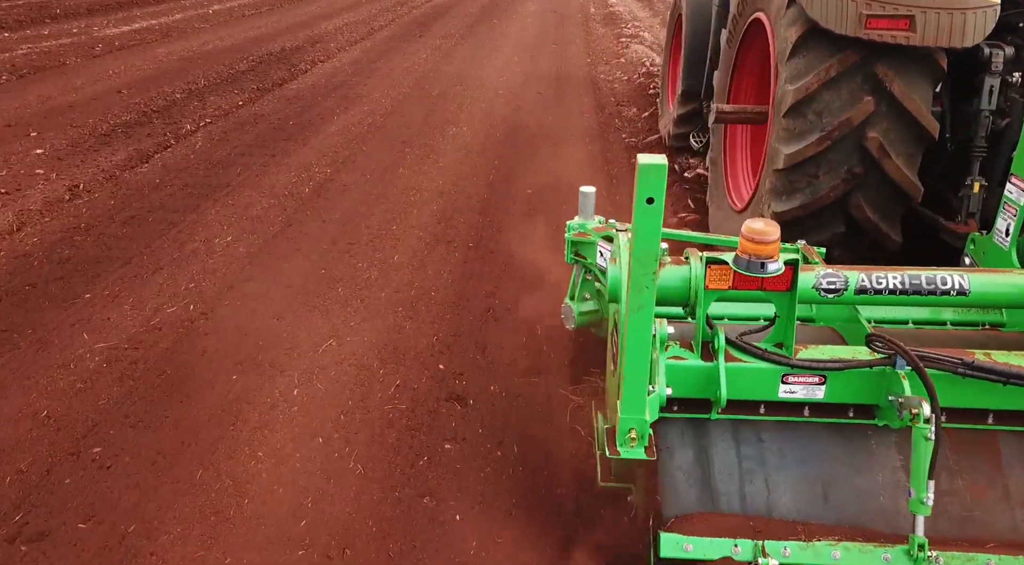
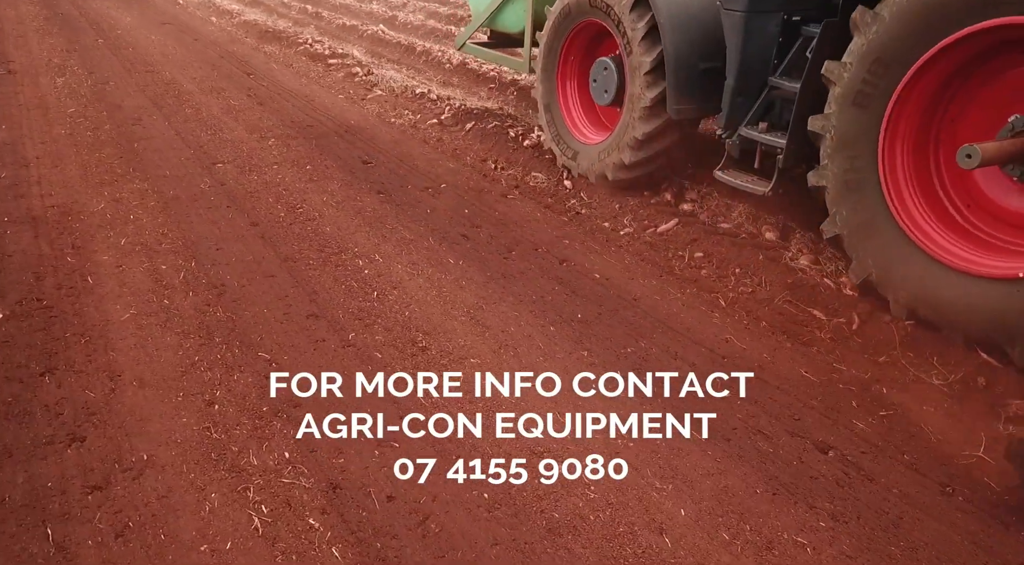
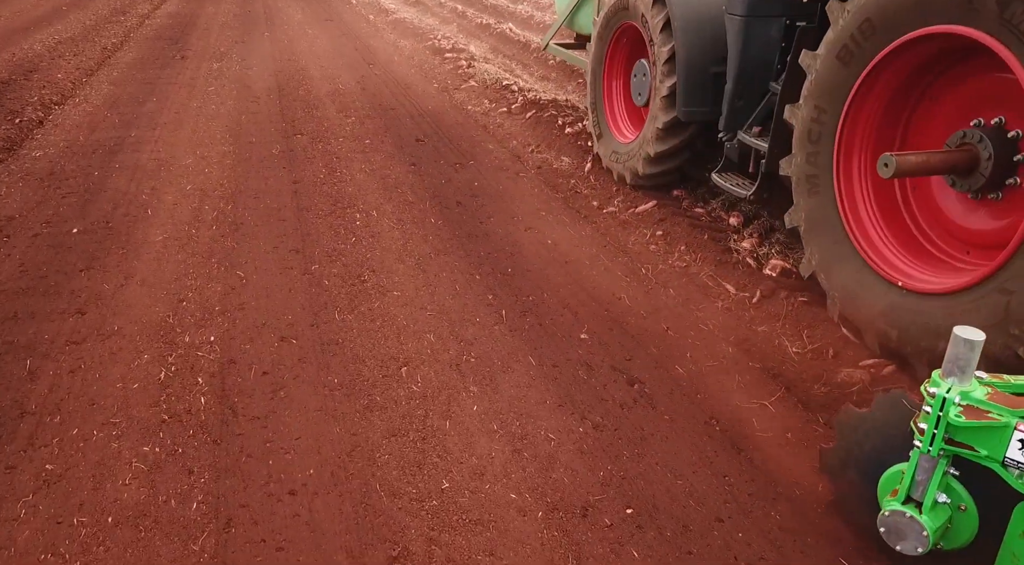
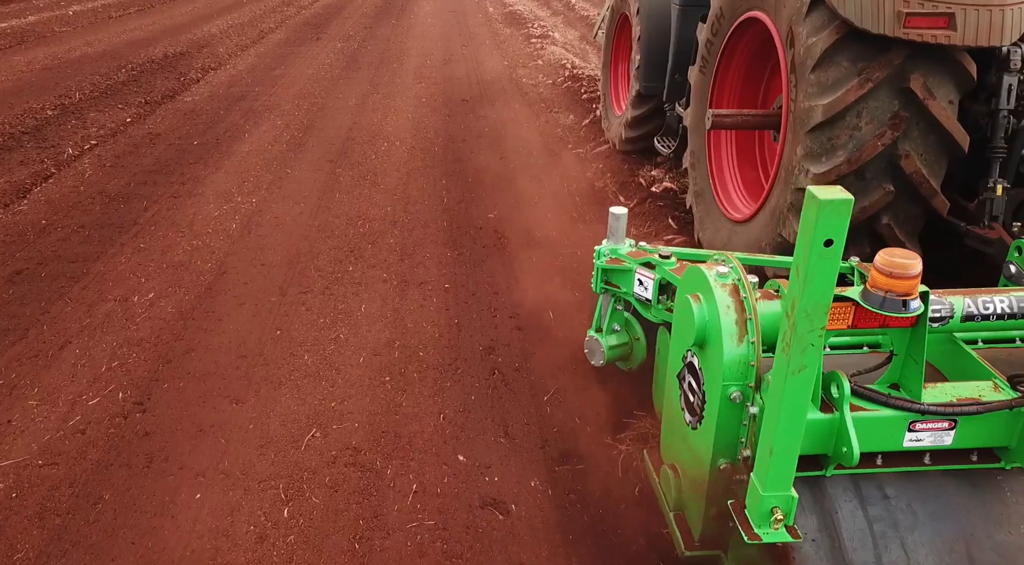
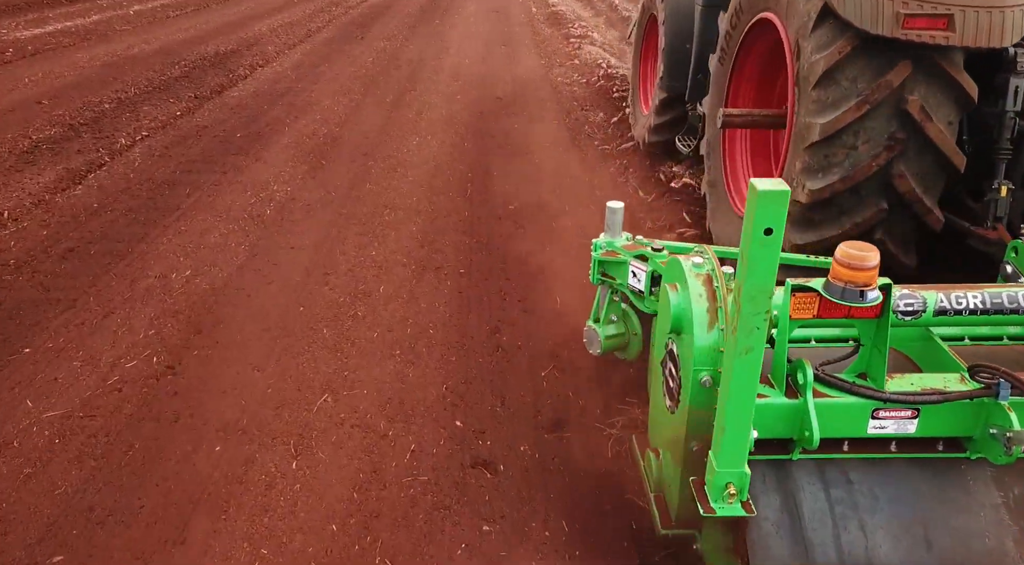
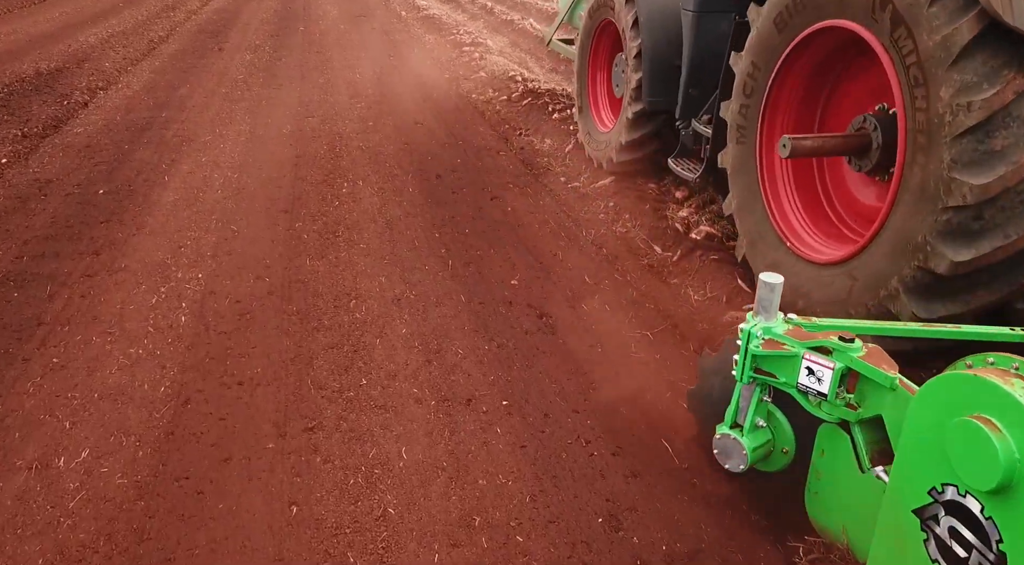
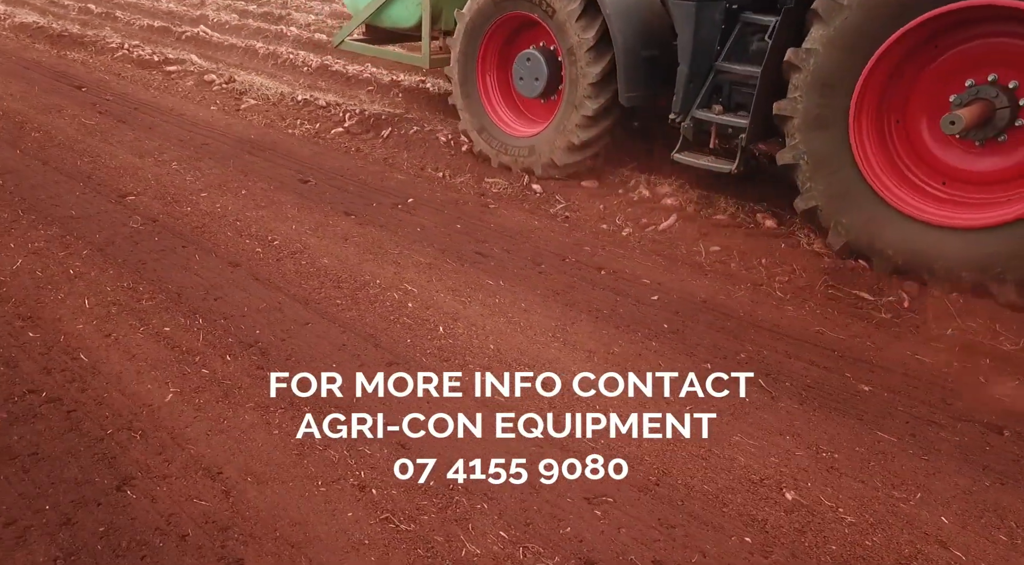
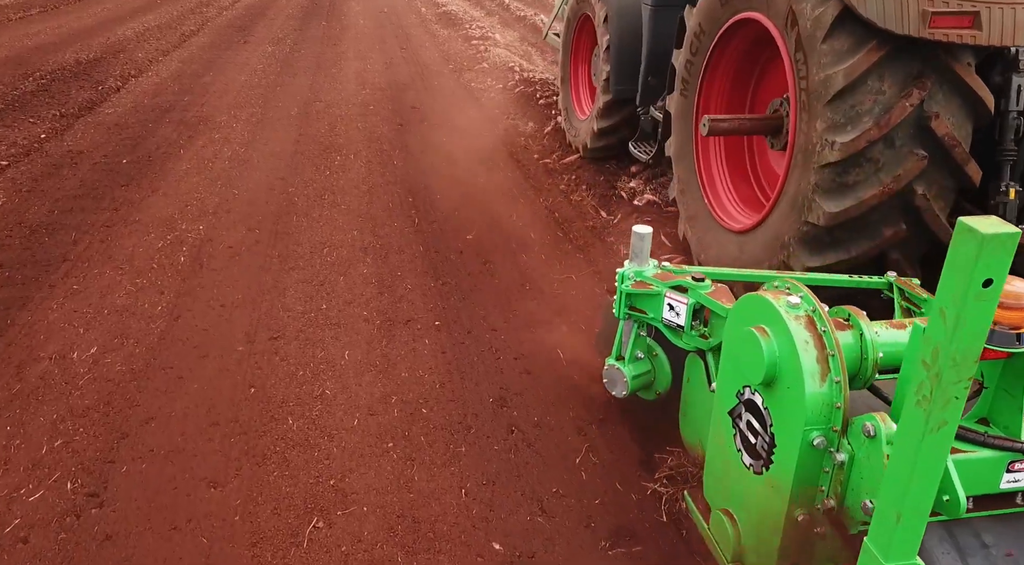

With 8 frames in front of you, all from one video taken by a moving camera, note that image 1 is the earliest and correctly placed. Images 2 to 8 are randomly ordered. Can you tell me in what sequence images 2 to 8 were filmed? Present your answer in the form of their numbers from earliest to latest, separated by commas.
5, 4, 8, 6, 3, 2, 7
